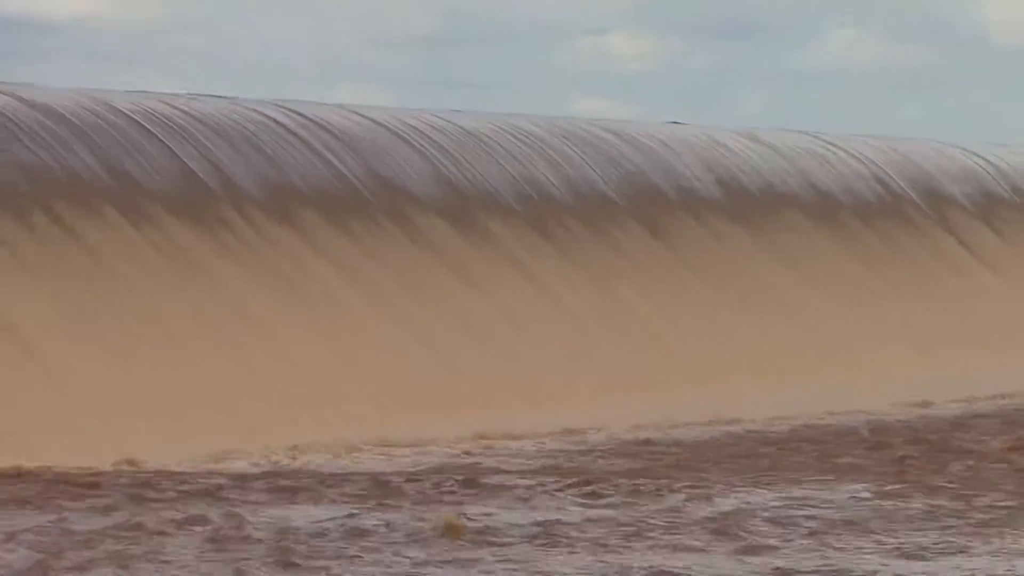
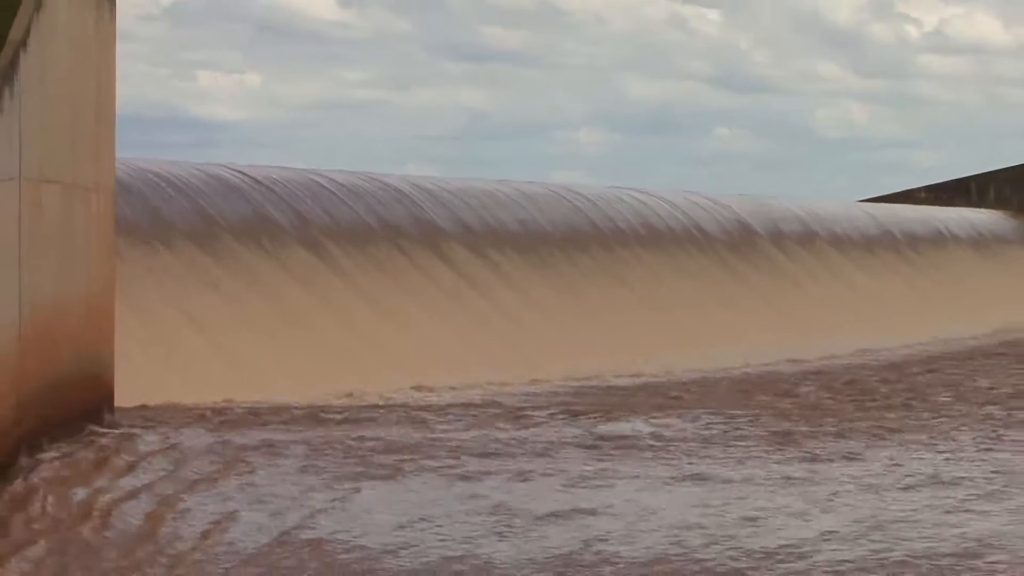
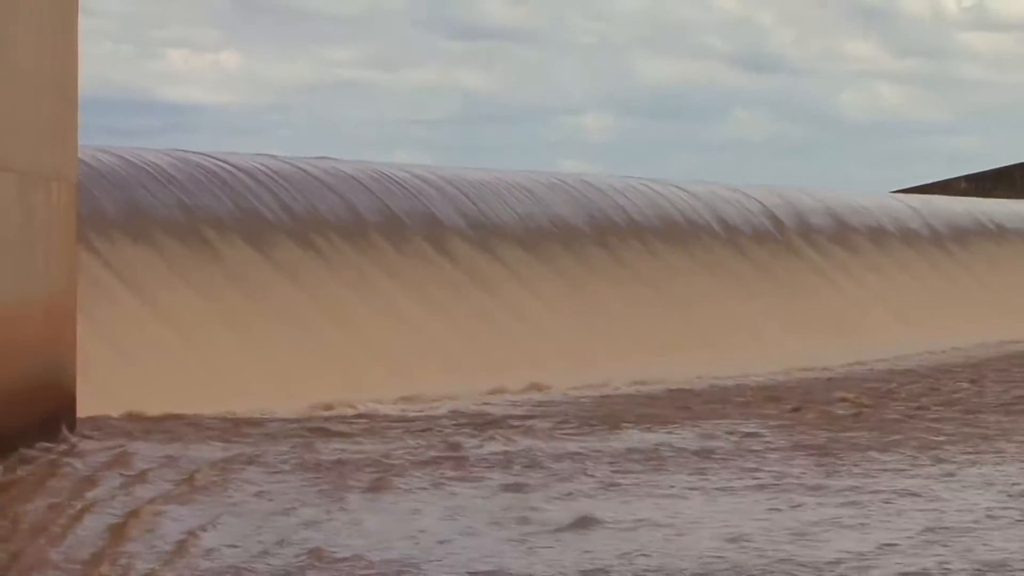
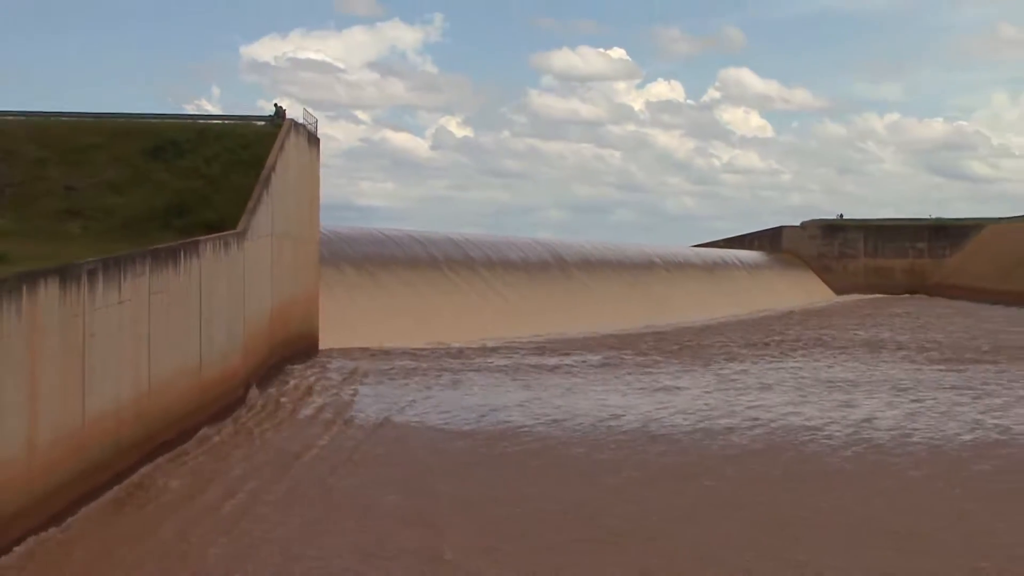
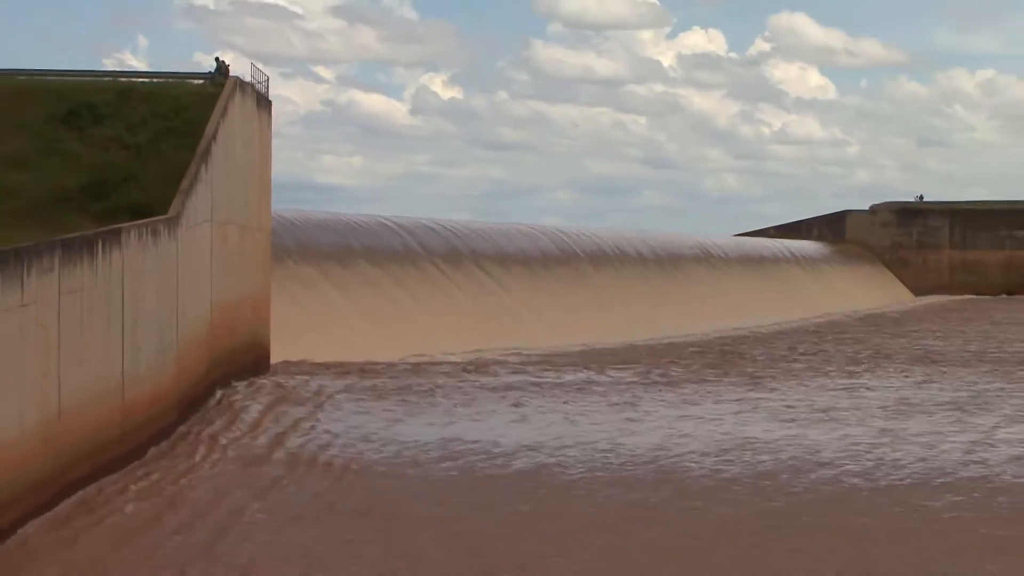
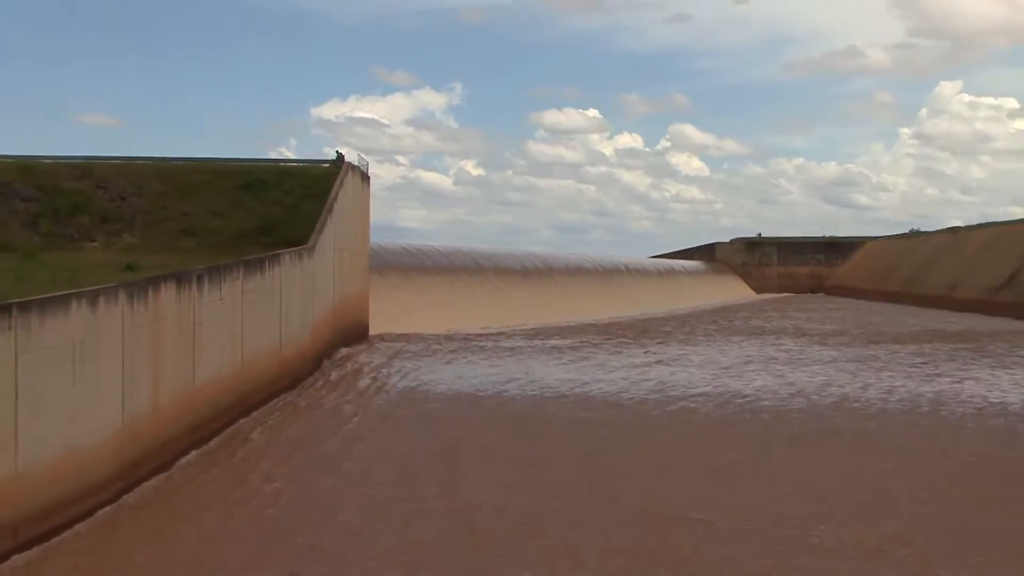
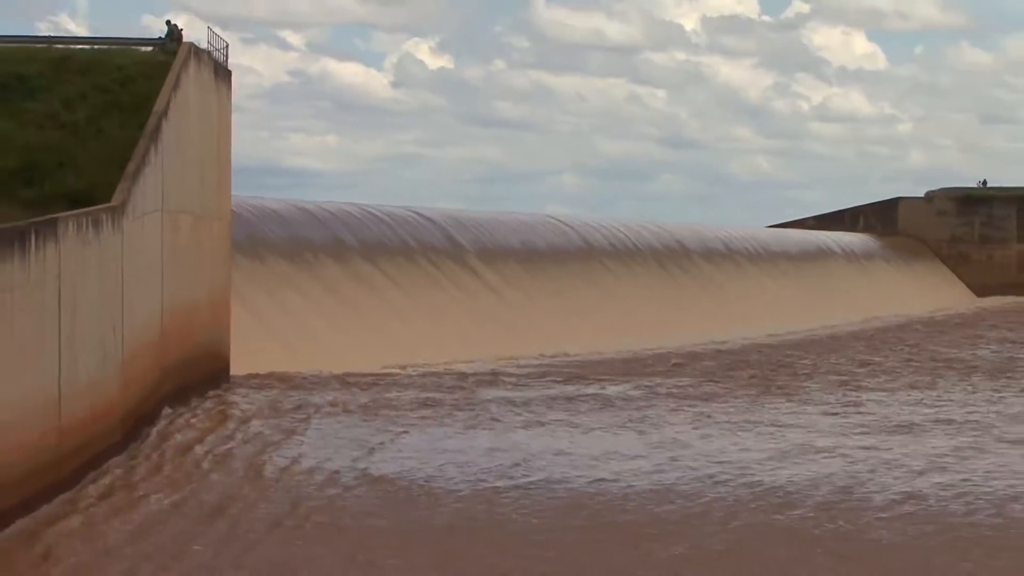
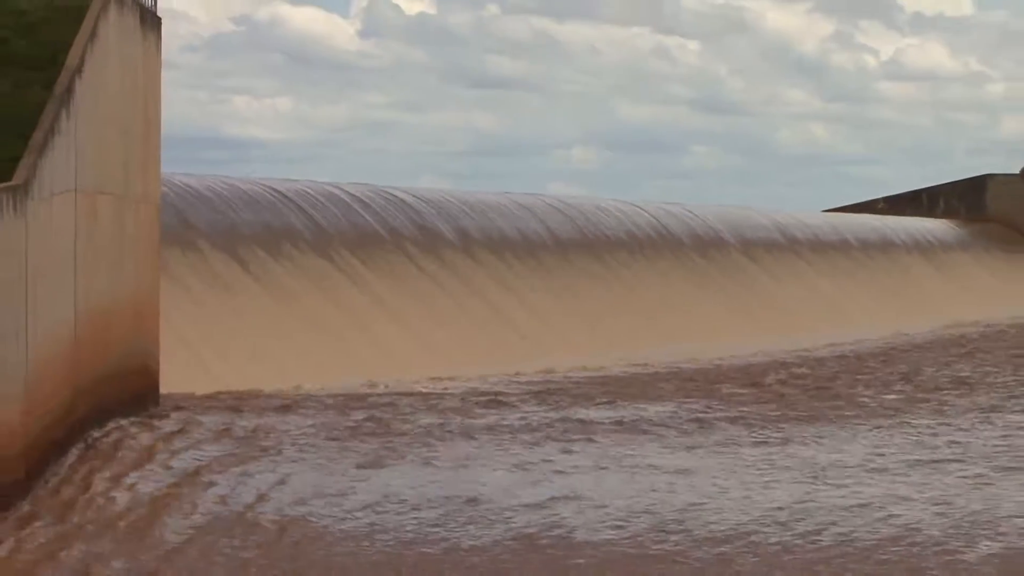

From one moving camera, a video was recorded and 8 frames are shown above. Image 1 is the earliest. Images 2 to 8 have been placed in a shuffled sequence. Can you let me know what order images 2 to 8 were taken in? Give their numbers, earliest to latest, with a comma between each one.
3, 2, 8, 7, 5, 4, 6
